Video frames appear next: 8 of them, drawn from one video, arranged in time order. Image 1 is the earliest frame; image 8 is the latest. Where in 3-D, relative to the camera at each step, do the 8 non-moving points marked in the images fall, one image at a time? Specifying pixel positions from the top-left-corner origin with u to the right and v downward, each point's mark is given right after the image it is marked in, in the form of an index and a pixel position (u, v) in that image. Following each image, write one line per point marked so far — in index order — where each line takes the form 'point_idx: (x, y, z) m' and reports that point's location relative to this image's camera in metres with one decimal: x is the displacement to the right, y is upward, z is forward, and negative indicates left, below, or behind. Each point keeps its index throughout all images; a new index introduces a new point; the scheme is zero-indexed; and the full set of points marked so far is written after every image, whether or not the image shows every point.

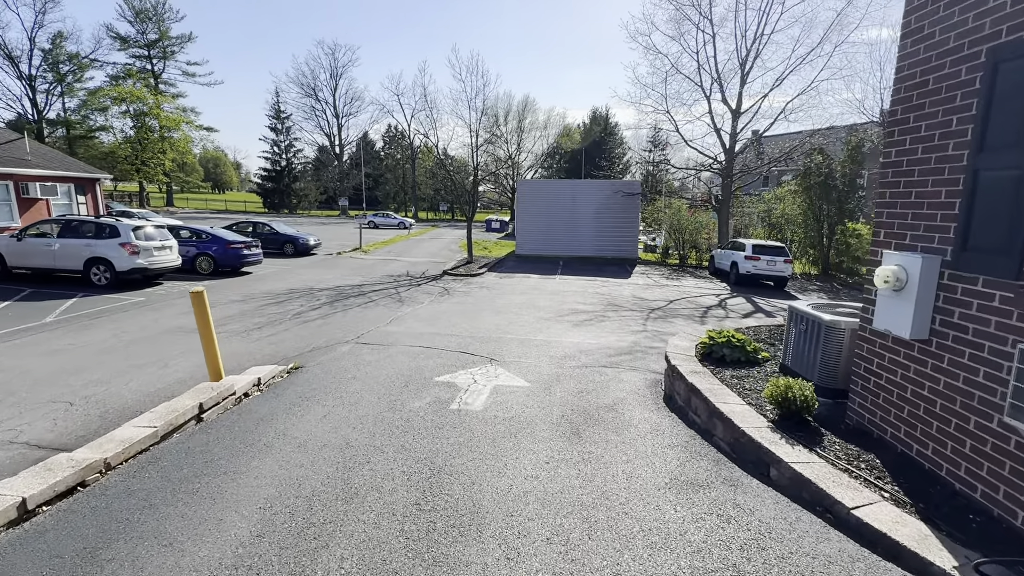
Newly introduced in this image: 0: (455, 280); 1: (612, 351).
0: (-2.0, +0.3, +16.6) m
1: (+1.6, -1.0, +7.3) m
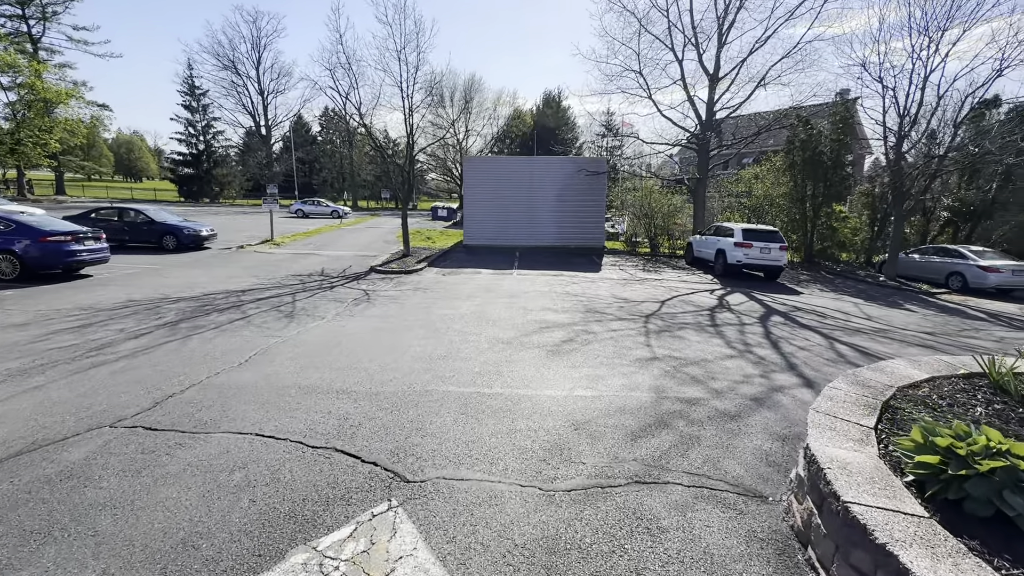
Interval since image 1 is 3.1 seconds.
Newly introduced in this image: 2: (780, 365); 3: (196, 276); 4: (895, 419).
0: (-3.5, +0.2, +12.8) m
1: (+1.0, -1.1, +3.9) m
2: (+3.6, -1.0, +6.2) m
3: (-8.2, +0.3, +12.1) m
4: (+2.2, -0.8, +2.7) m
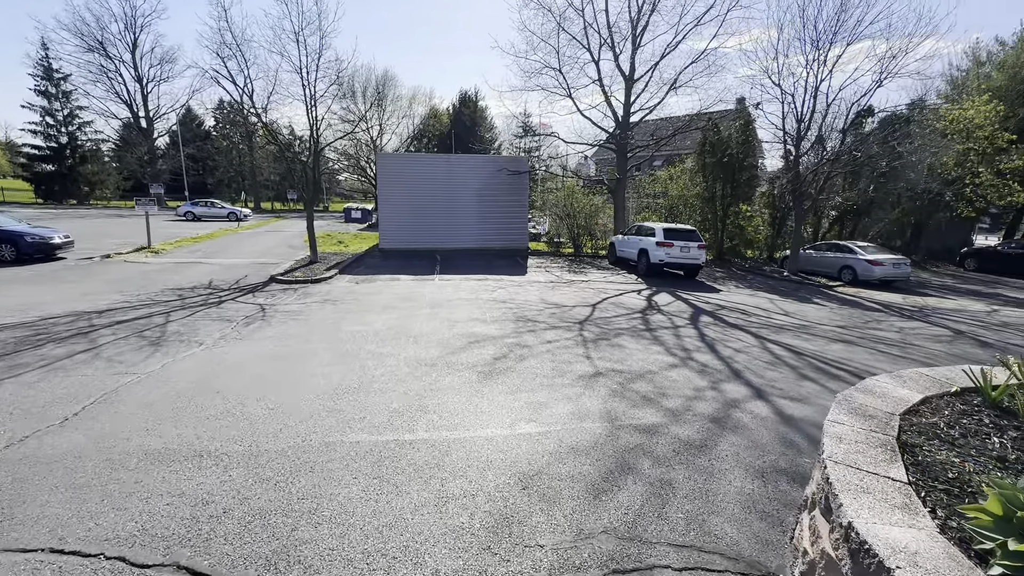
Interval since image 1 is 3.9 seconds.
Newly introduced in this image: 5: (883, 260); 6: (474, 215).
0: (-5.4, -0.1, +11.2) m
1: (+0.5, -1.2, +3.2) m
2: (+2.7, -1.1, +5.9) m
3: (-9.9, -0.1, +9.8) m
4: (+1.9, -0.8, +2.2) m
5: (+12.8, +1.0, +16.2) m
6: (-1.6, +3.0, +19.6) m
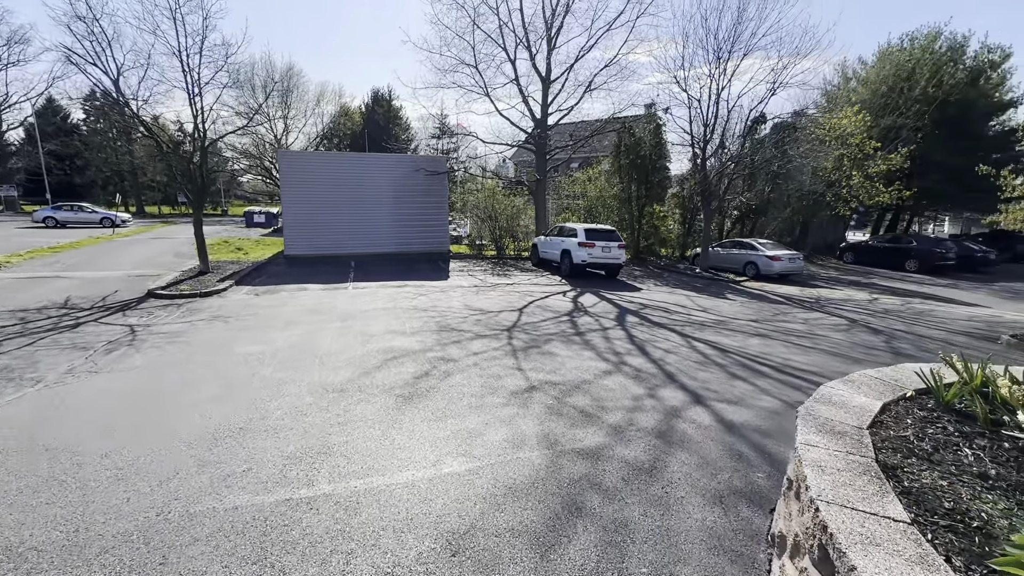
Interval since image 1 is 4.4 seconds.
0: (-7.1, -0.4, +9.6) m
1: (+0.1, -1.3, +2.7) m
2: (+1.8, -1.1, +5.7) m
3: (-11.3, -0.6, +7.5) m
4: (+1.6, -0.8, +1.9) m
5: (+10.0, +1.2, +17.5) m
6: (-4.8, +2.8, +18.5) m
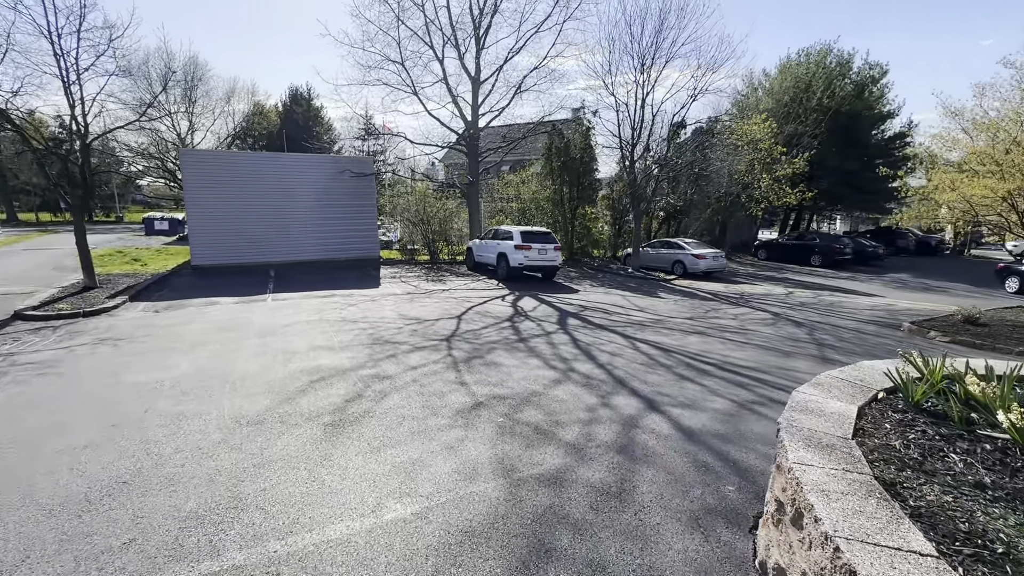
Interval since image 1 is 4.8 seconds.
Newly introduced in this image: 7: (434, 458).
0: (-8.2, -0.8, +8.1) m
1: (-0.1, -1.4, +2.3) m
2: (+1.1, -1.1, +5.5) m
3: (-12.0, -1.1, +5.4) m
4: (+1.5, -0.8, +1.7) m
5: (+7.6, +1.3, +18.4) m
6: (-7.3, +2.4, +17.3) m
7: (-0.6, -1.3, +3.5) m
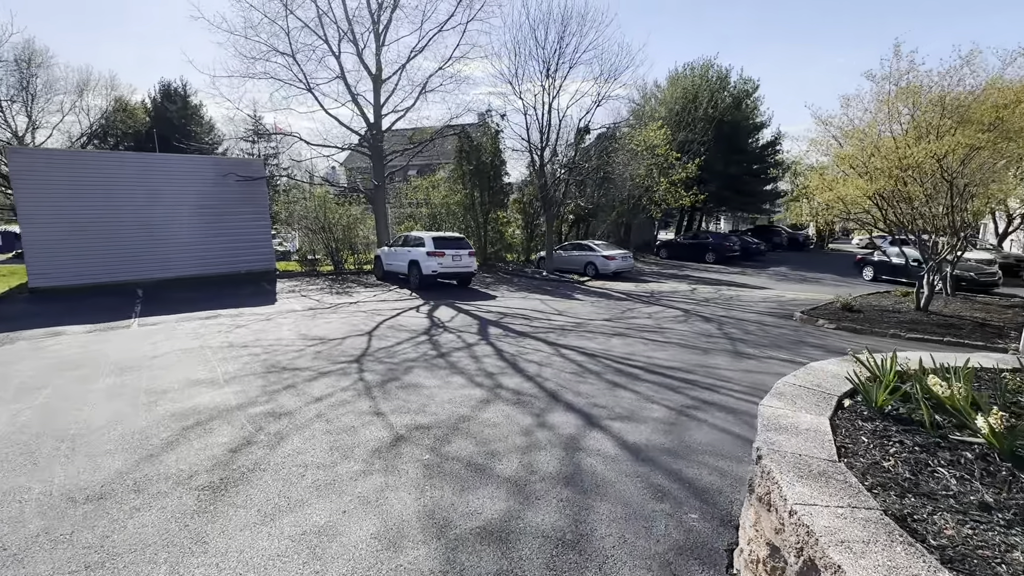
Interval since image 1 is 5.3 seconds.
0: (-9.3, -1.3, +5.9) m
1: (-0.2, -1.4, +1.7) m
2: (+0.3, -1.2, +5.1) m
3: (-12.6, -1.7, +2.6) m
4: (+1.4, -0.8, +1.5) m
5: (+4.1, +1.3, +18.9) m
6: (-10.3, +1.8, +15.1) m
7: (-1.0, -1.4, +2.8) m
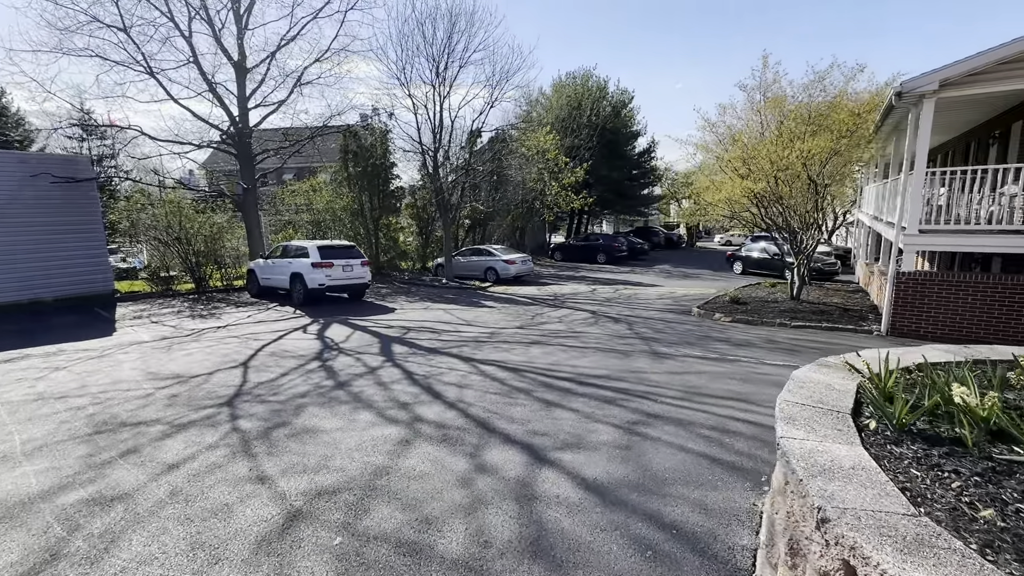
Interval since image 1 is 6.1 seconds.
0: (-9.9, -1.9, +2.9) m
1: (-0.2, -1.5, +0.9) m
2: (-0.4, -1.3, +4.3) m
3: (-12.3, -2.4, -1.1) m
4: (+1.5, -0.8, +1.0) m
5: (+0.1, +1.2, +18.7) m
6: (-13.1, +1.0, +11.7) m
7: (-1.1, -1.5, +1.8) m
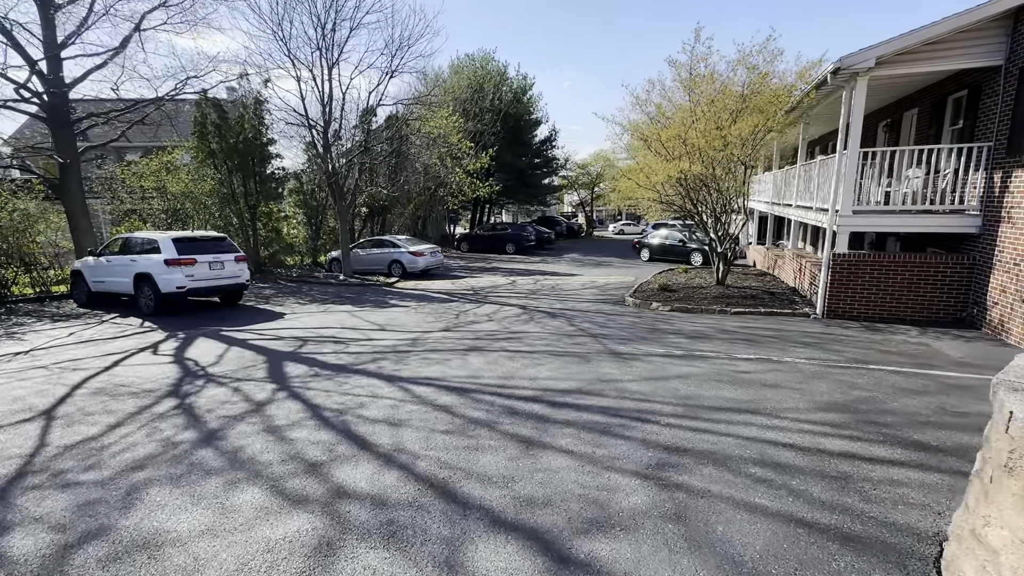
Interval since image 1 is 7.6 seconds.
0: (-9.5, -2.3, -0.6) m
1: (+0.5, -1.6, -0.5) m
2: (-0.5, -1.3, +2.8) m
3: (-11.0, -2.9, -5.0) m
4: (+2.0, -0.8, 0.0) m
5: (-3.2, +1.4, +16.9) m
6: (-14.6, +0.6, +7.2) m
7: (-0.7, -1.6, +0.2) m
